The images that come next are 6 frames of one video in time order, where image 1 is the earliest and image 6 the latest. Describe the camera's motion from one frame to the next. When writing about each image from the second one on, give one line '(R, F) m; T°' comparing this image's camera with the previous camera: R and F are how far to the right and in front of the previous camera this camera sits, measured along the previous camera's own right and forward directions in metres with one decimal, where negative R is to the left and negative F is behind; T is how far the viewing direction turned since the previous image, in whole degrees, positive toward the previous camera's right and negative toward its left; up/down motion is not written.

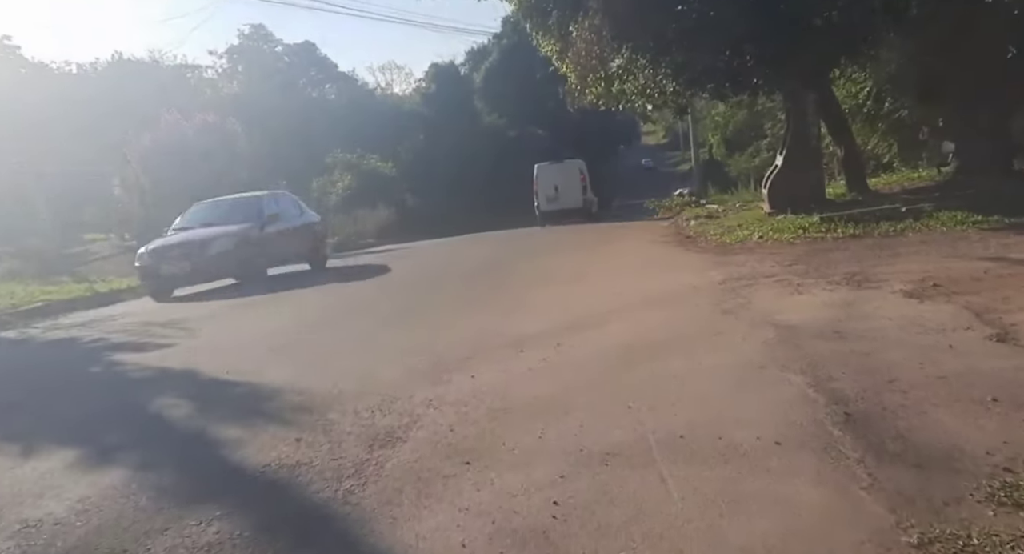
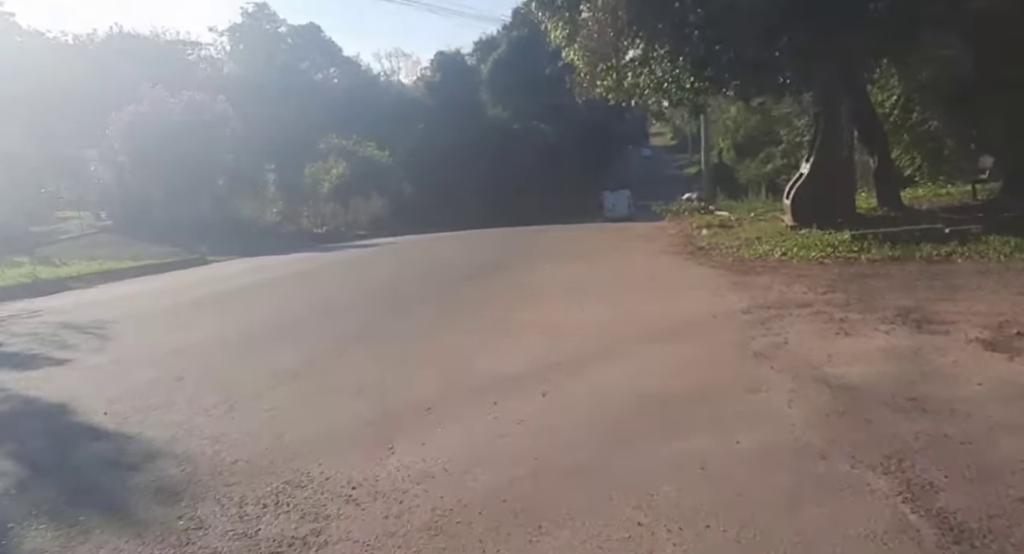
(+0.1, +1.6) m; 0°
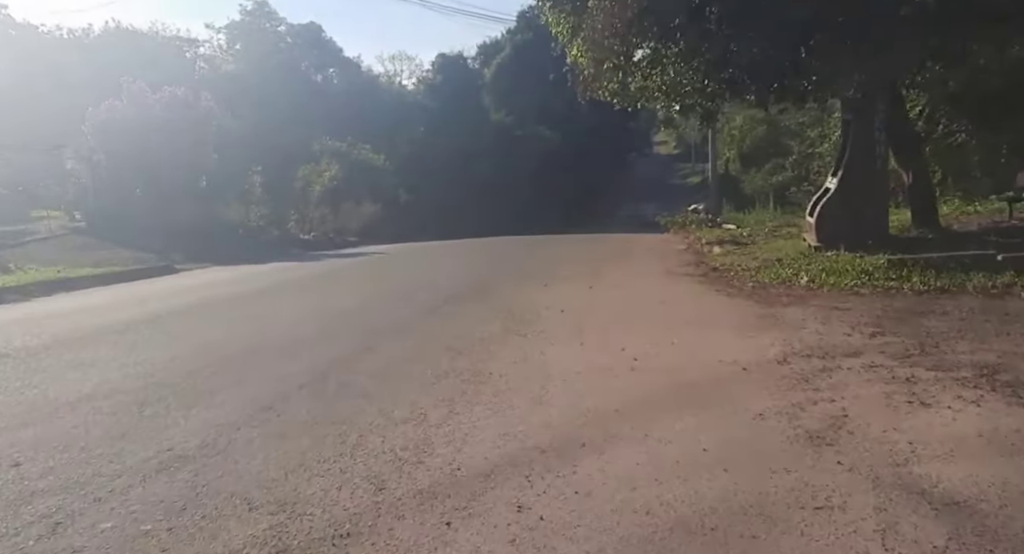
(+0.2, +1.6) m; 0°
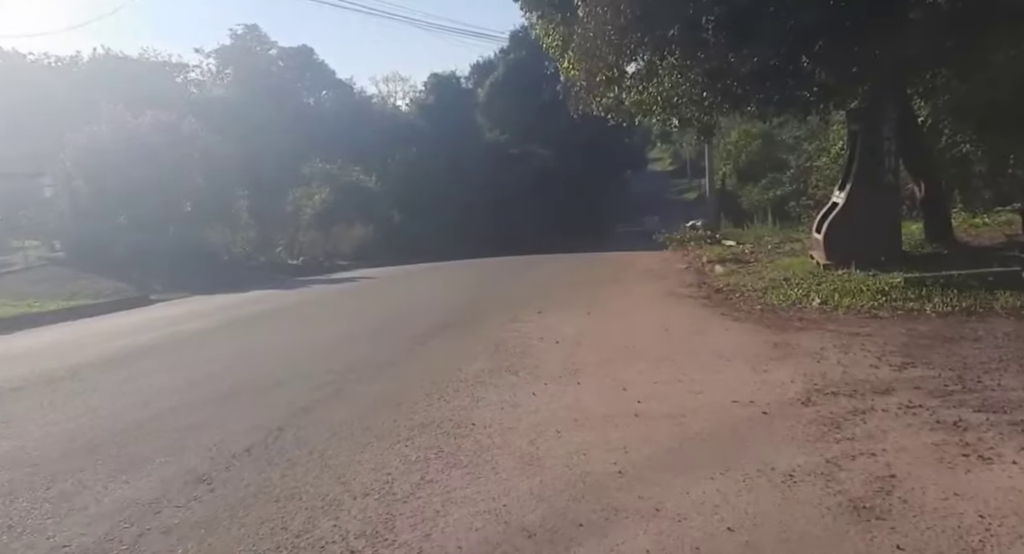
(+0.1, +0.8) m; 0°
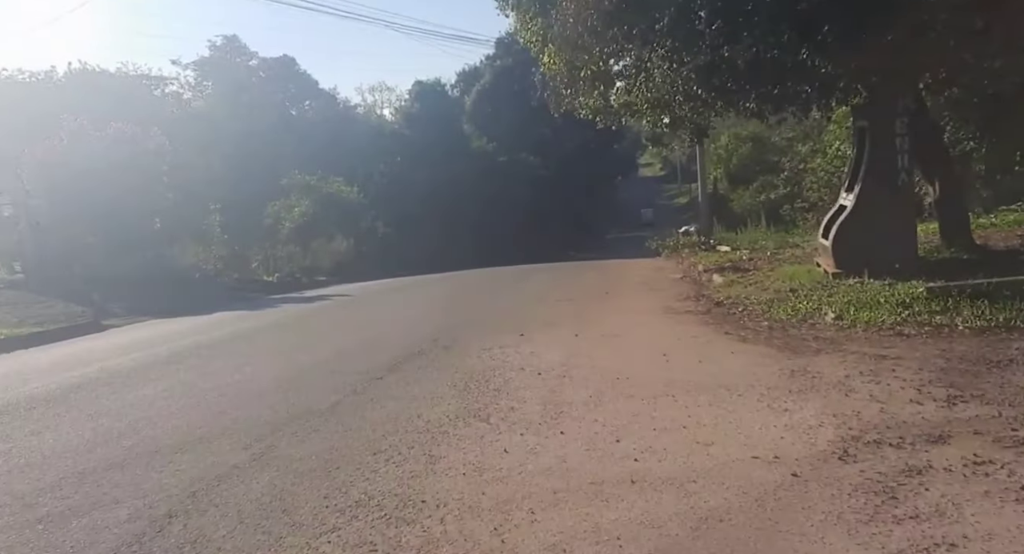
(+0.2, +1.2) m; +1°
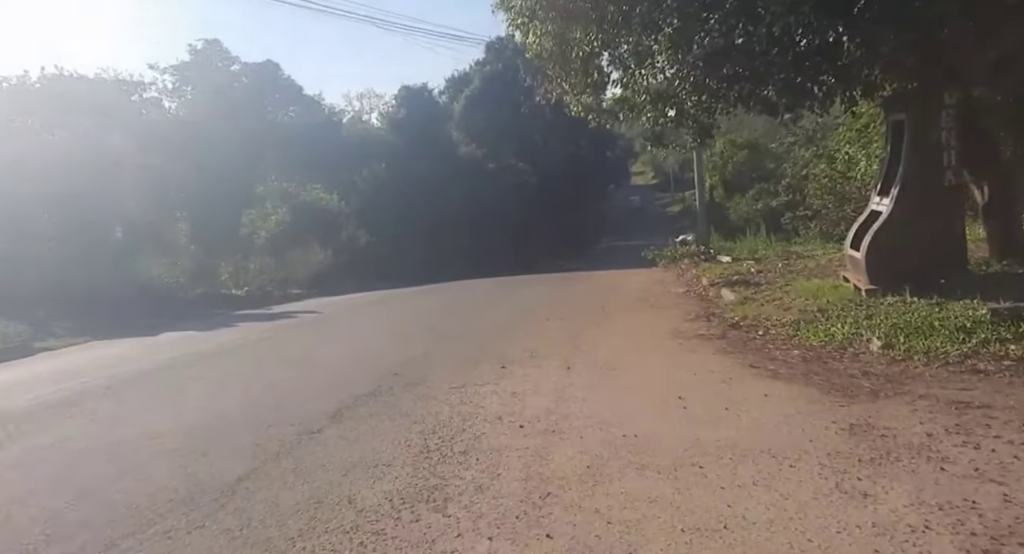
(+0.1, +1.8) m; +1°
